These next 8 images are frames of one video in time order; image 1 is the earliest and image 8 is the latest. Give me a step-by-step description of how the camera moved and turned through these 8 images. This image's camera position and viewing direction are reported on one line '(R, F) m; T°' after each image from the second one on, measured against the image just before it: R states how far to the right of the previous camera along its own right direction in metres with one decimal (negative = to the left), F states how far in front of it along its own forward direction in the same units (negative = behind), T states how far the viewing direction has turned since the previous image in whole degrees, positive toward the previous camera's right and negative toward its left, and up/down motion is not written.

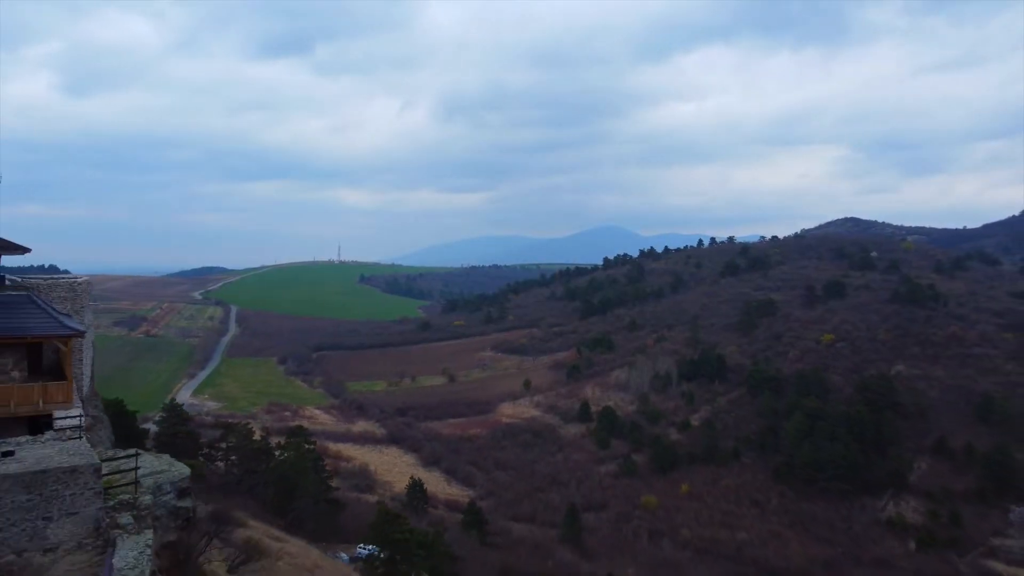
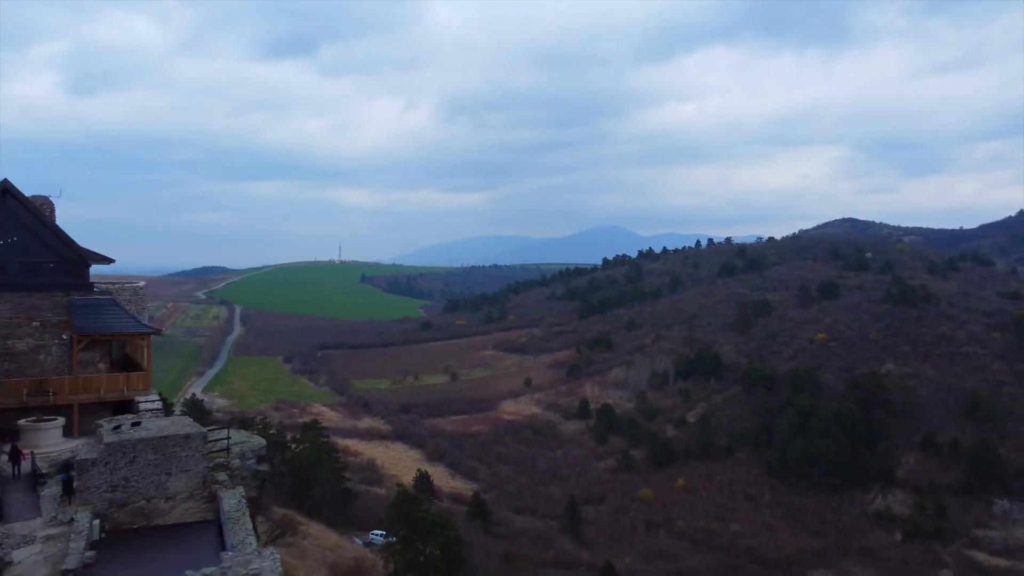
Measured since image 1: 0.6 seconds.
(-0.1, -1.1) m; 0°
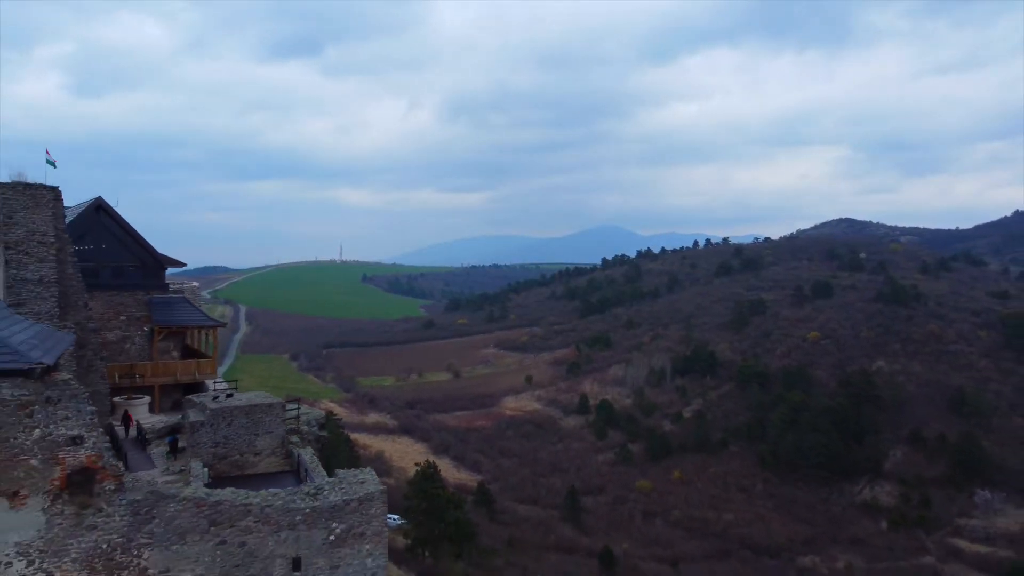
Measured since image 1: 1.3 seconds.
(-0.1, -1.3) m; 0°
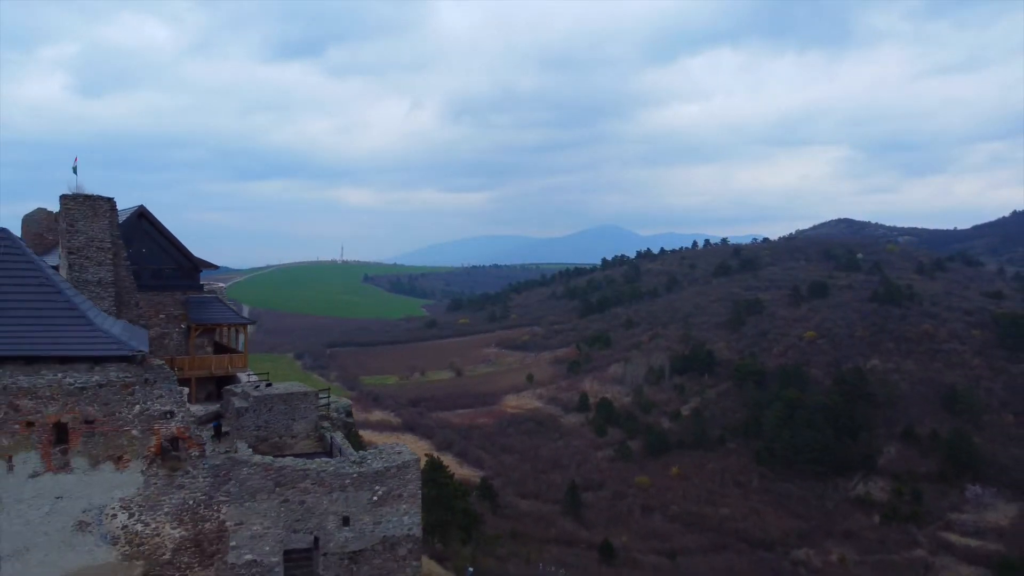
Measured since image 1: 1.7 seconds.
(-0.1, -0.7) m; 0°
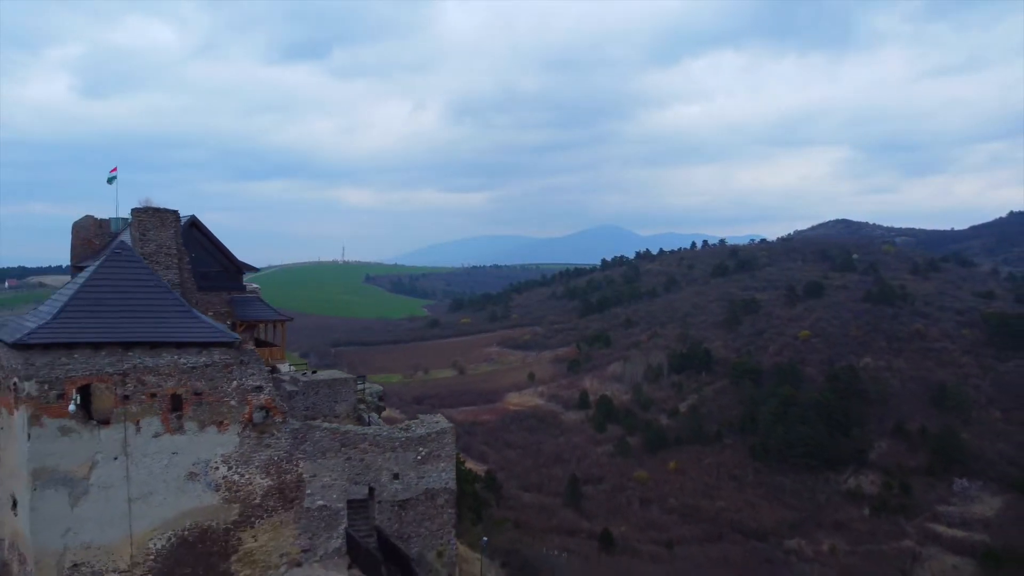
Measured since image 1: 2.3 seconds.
(-0.1, -1.1) m; 0°
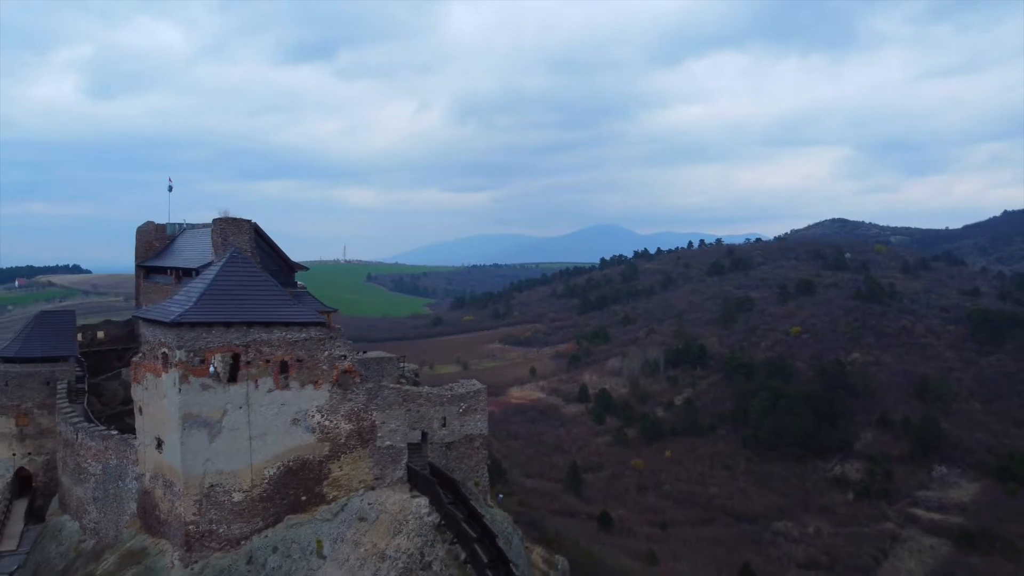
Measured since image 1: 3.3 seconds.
(-0.2, -1.8) m; 0°
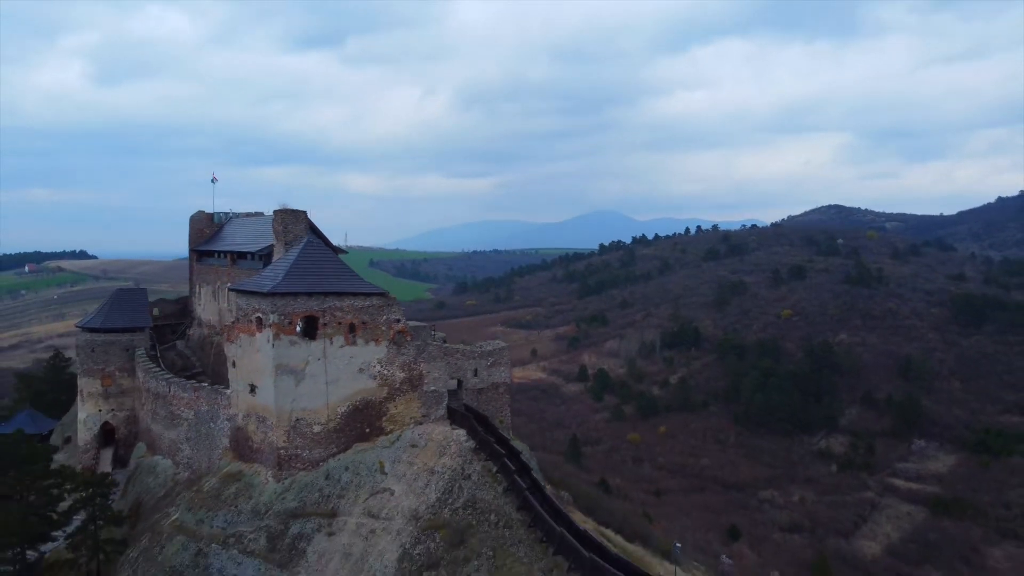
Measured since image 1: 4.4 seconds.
(-0.3, -1.9) m; 0°
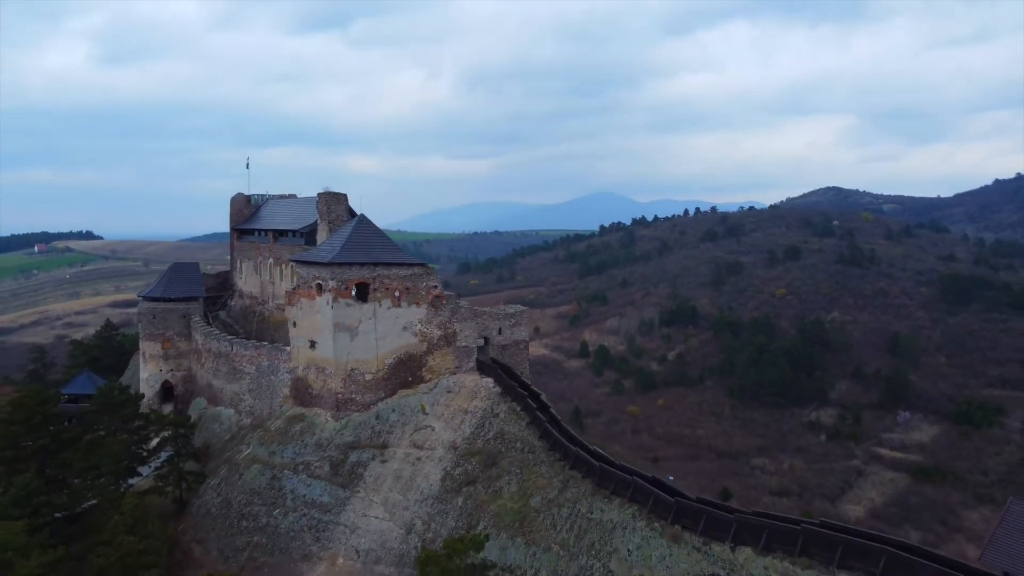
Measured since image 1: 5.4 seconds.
(-0.3, -1.6) m; 0°
